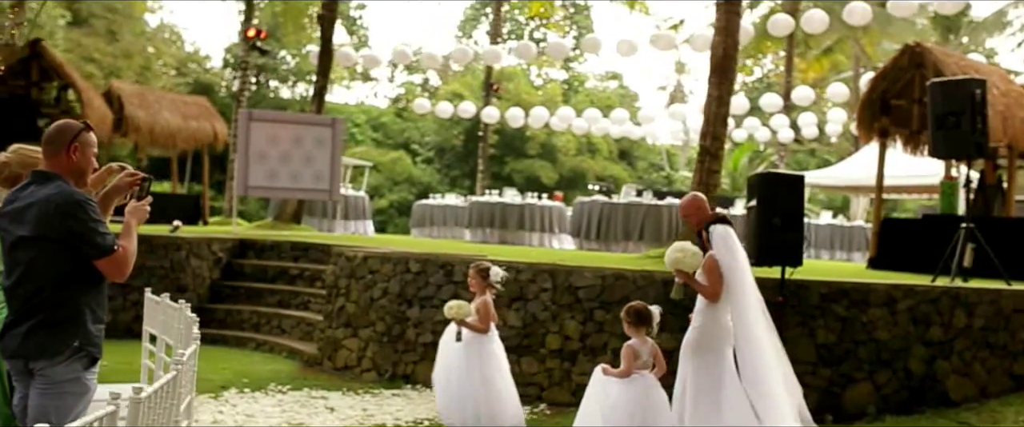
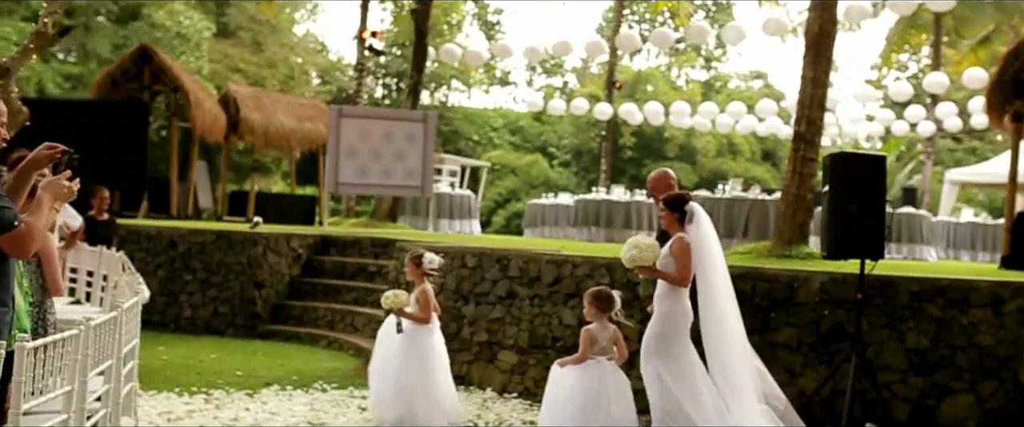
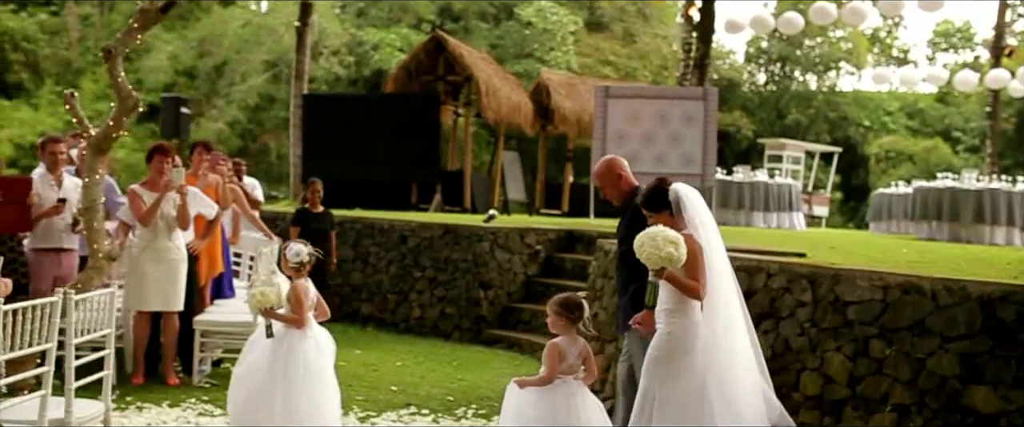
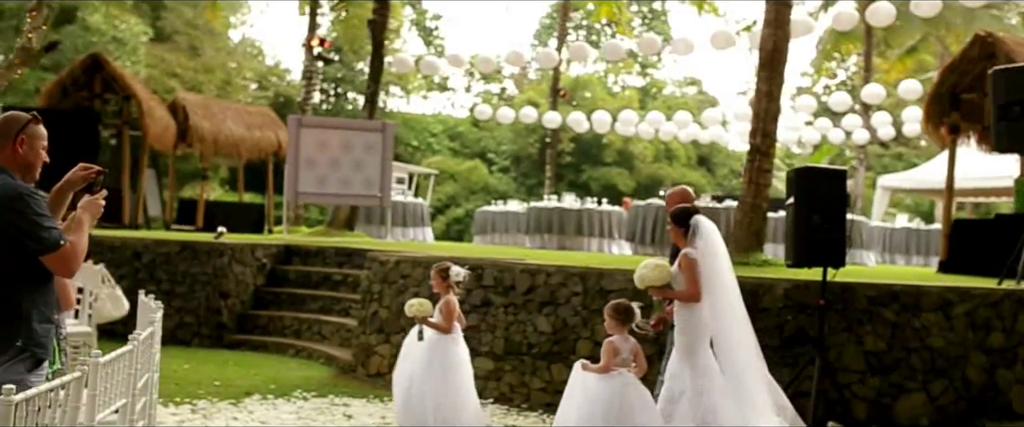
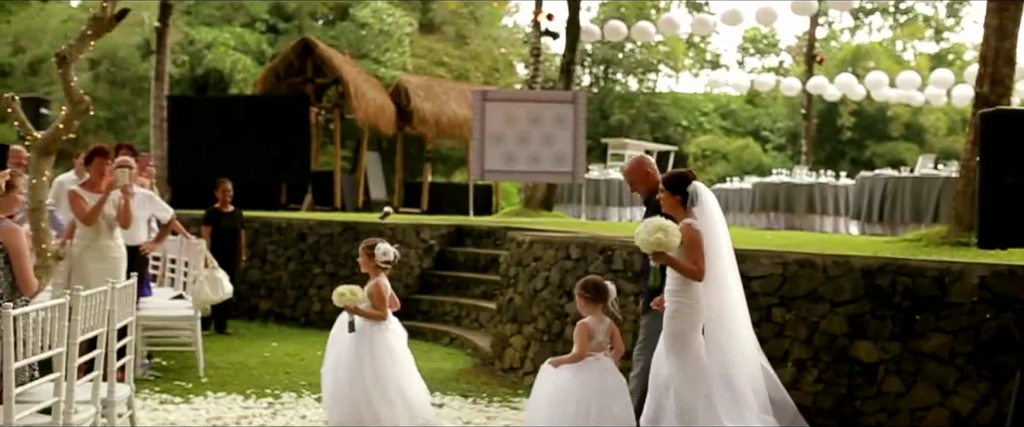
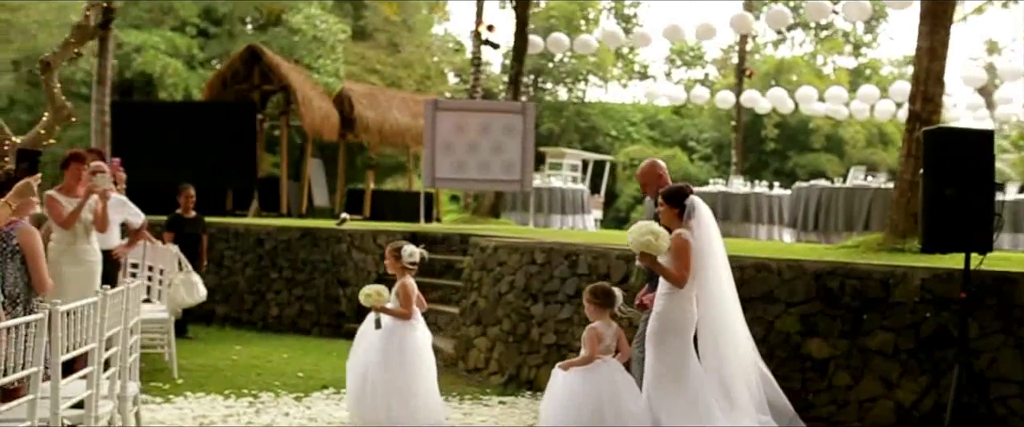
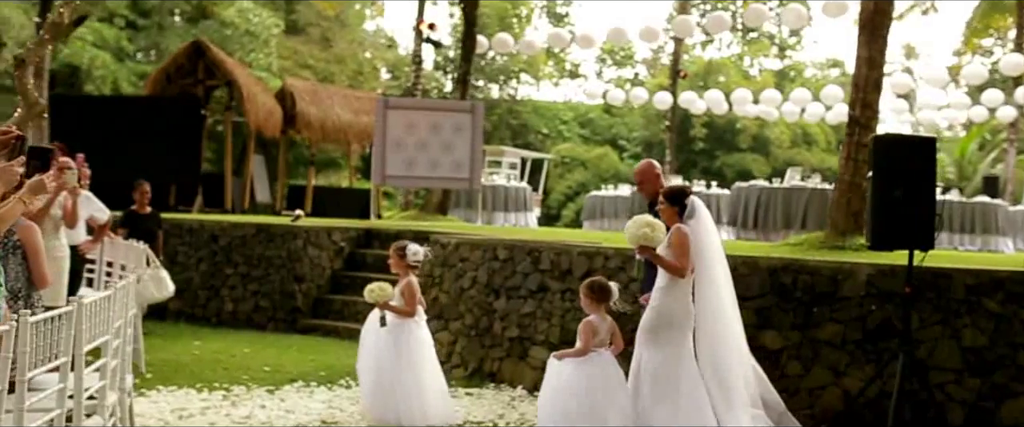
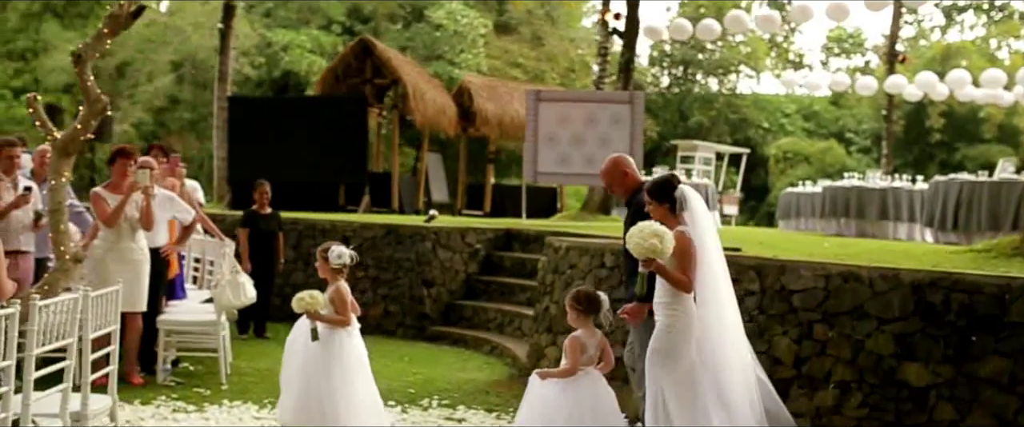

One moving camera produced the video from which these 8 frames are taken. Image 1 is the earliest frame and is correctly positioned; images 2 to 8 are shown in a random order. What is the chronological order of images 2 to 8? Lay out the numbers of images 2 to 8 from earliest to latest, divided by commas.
4, 2, 7, 6, 5, 8, 3
